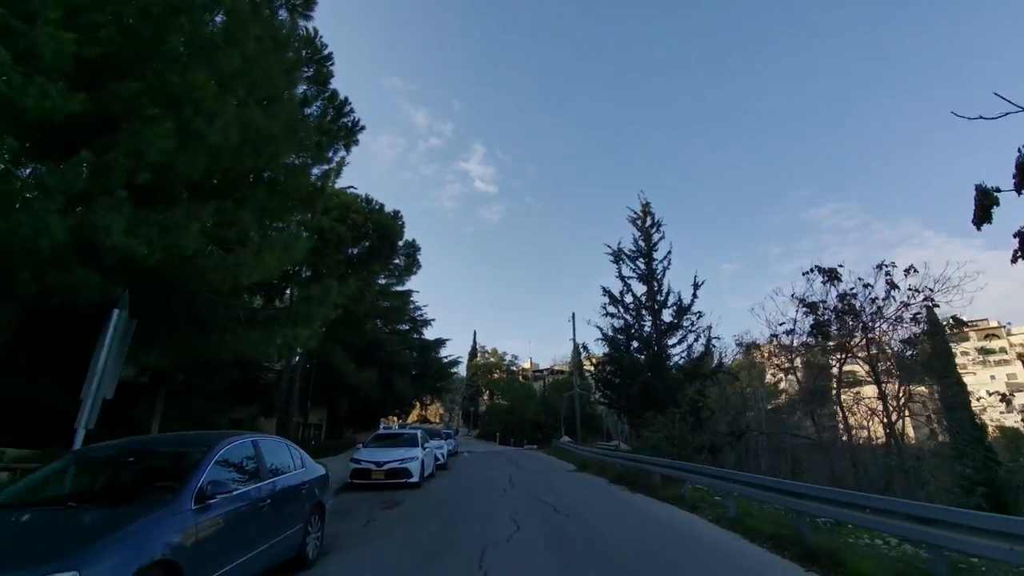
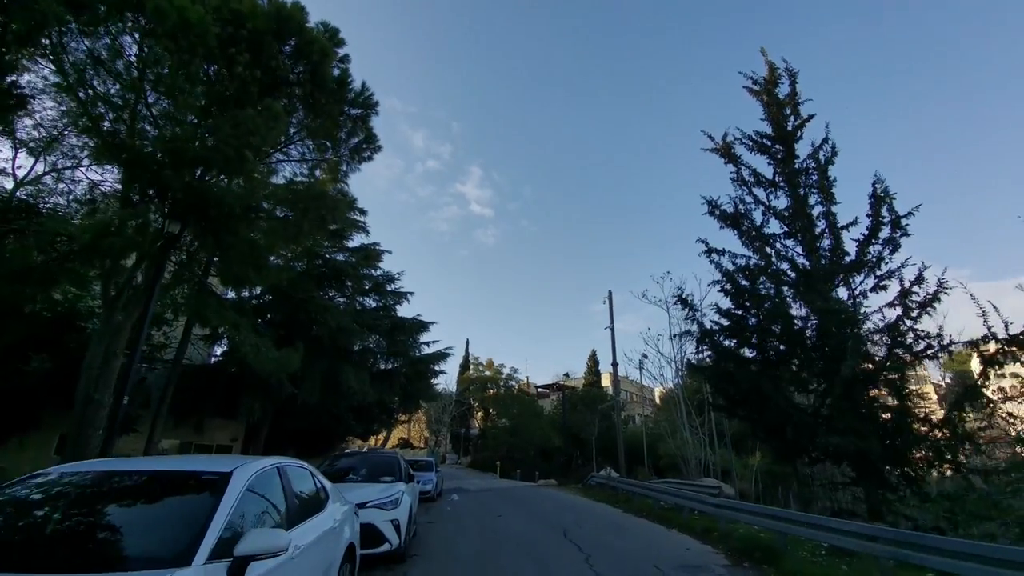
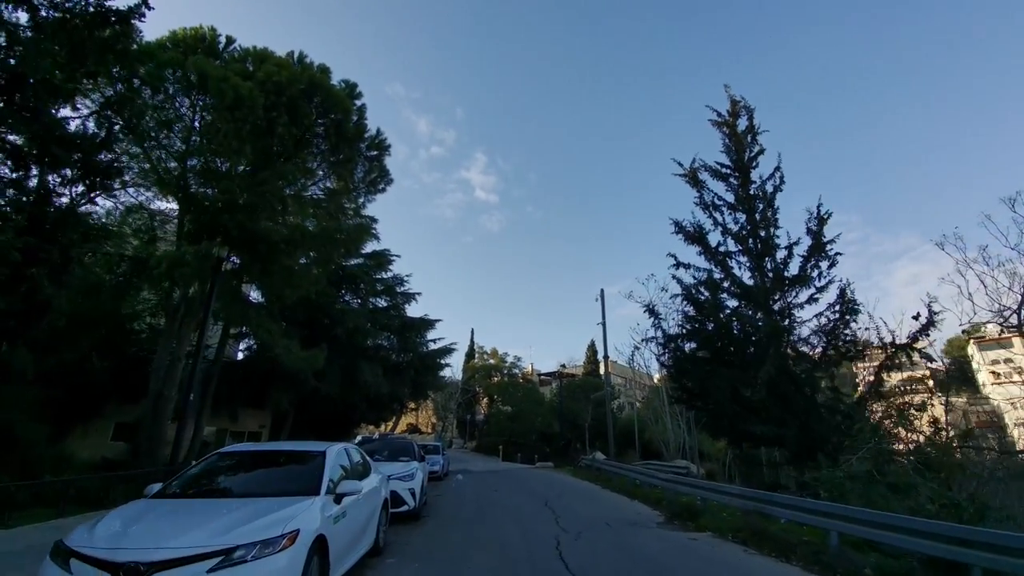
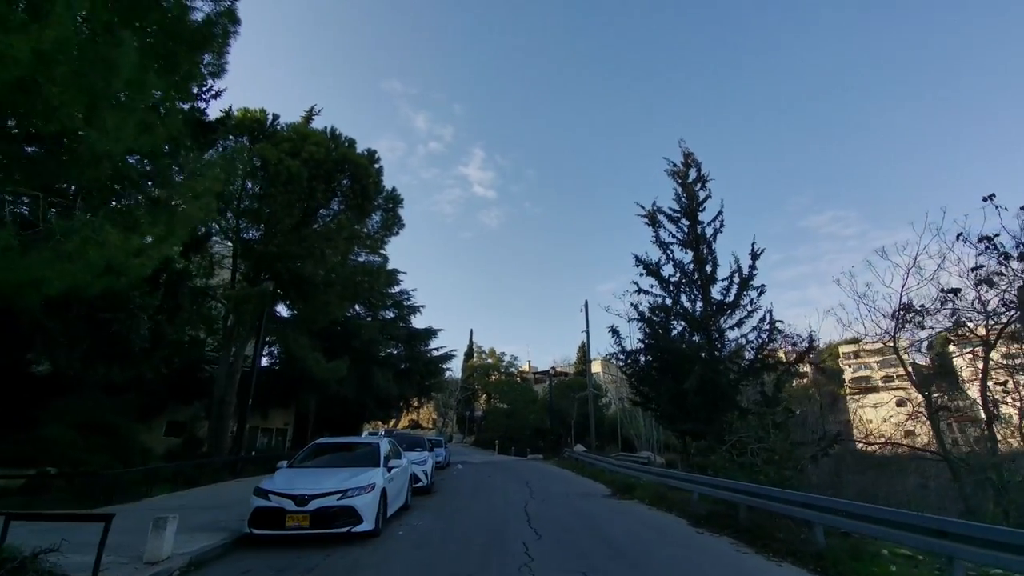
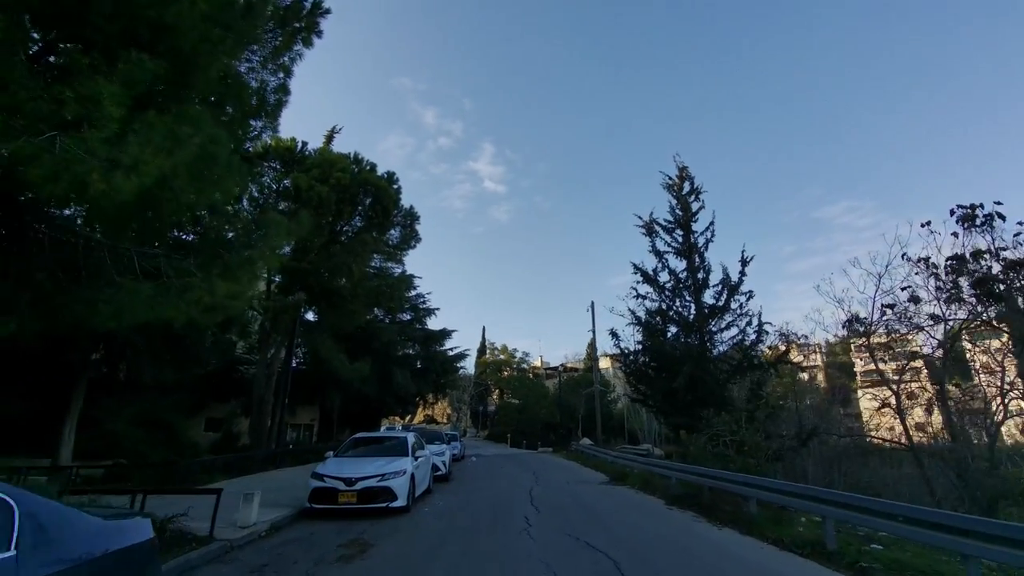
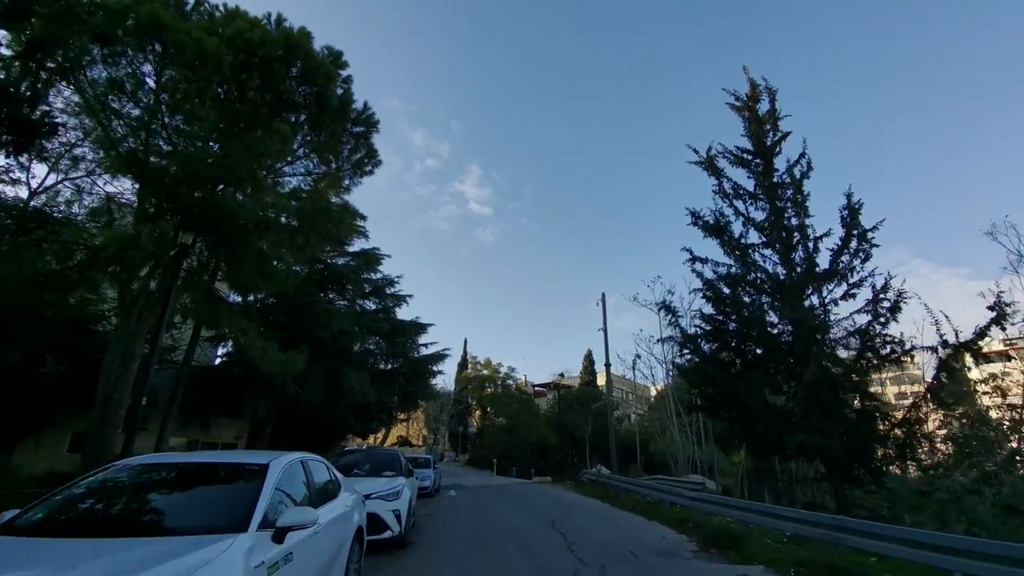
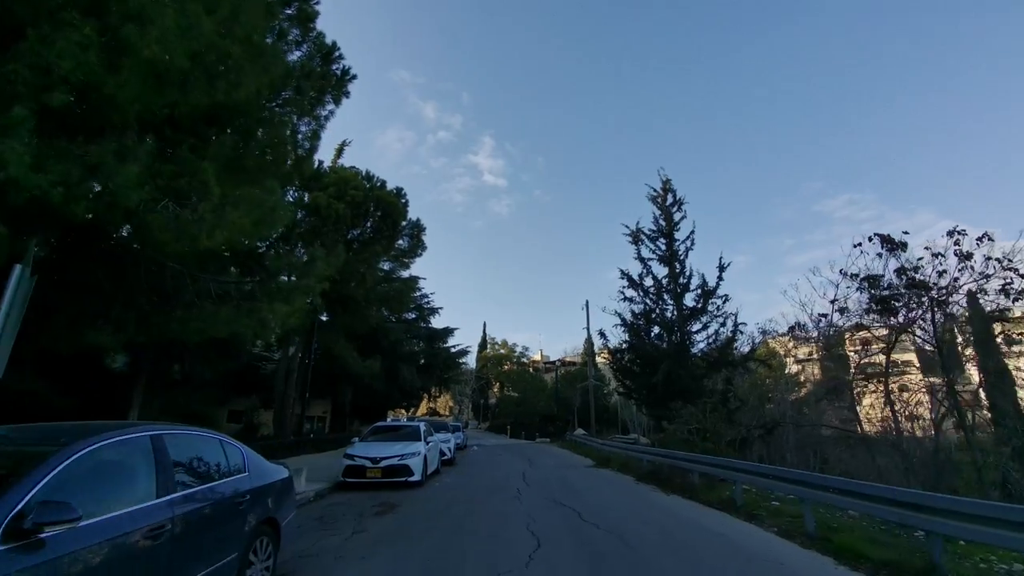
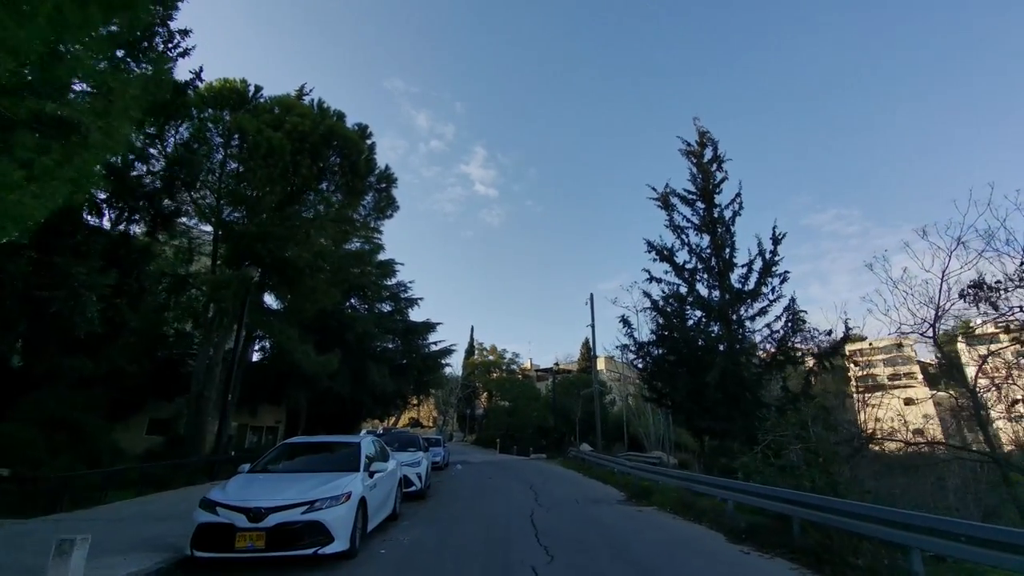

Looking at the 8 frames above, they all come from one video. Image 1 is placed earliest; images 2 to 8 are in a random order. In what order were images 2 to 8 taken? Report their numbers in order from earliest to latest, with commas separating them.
7, 5, 4, 8, 3, 6, 2
